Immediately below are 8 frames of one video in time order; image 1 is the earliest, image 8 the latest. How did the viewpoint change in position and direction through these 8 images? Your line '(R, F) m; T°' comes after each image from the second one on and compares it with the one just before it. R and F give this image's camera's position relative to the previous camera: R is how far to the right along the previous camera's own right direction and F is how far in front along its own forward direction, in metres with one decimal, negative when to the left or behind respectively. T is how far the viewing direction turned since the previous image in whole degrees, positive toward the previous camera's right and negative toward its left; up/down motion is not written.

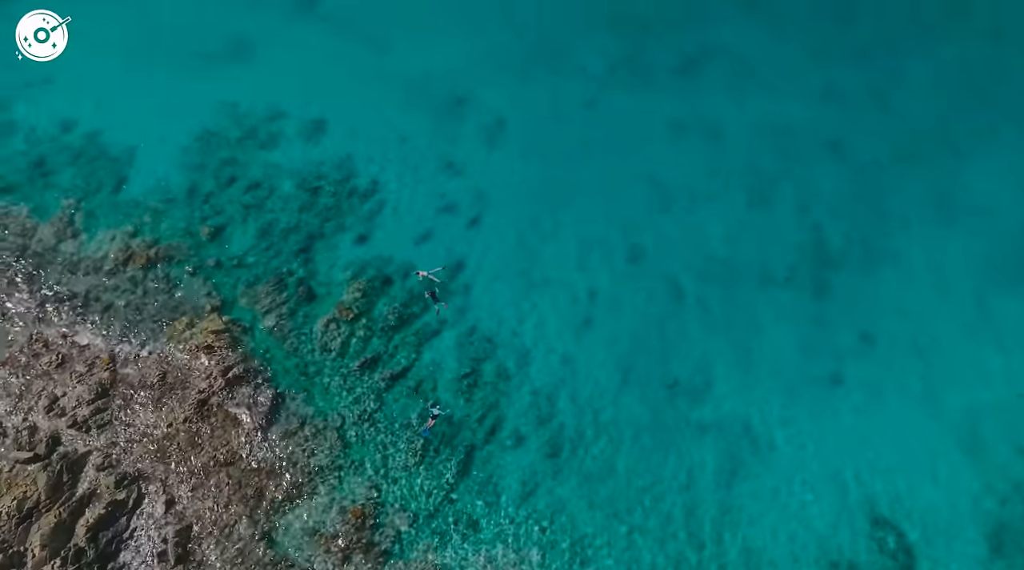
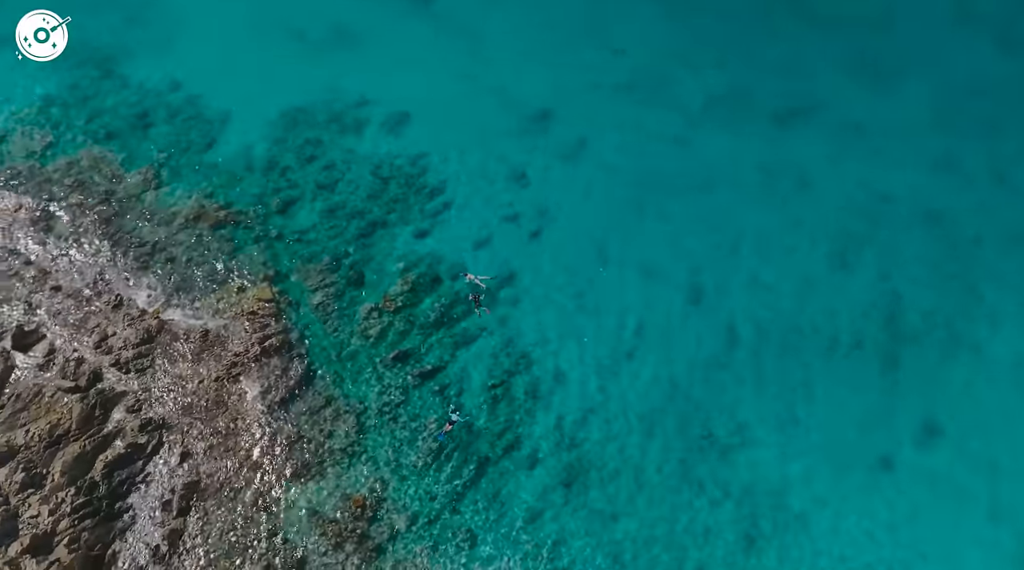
(+1.6, 0.0) m; -7°
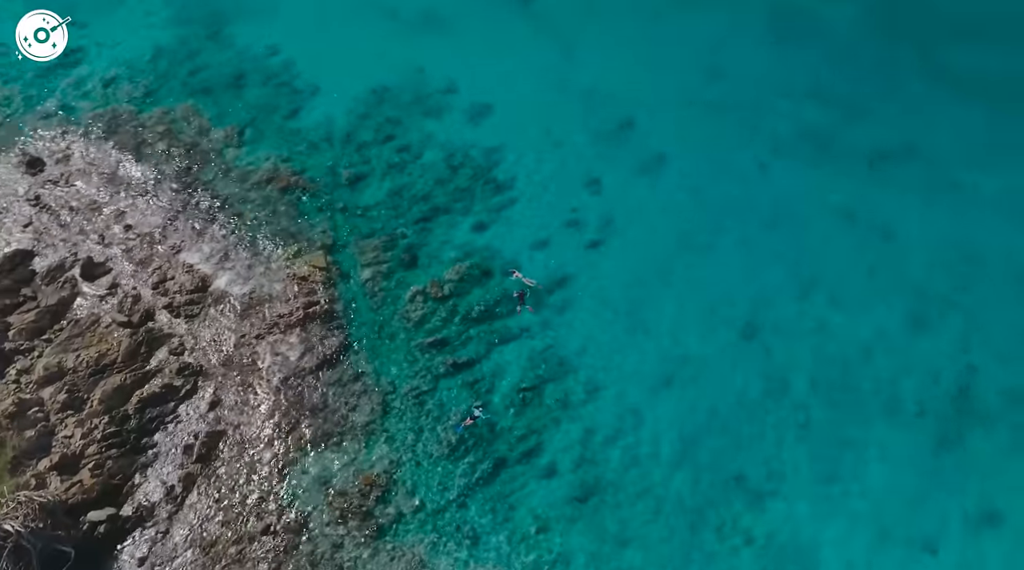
(+1.6, -0.2) m; -7°
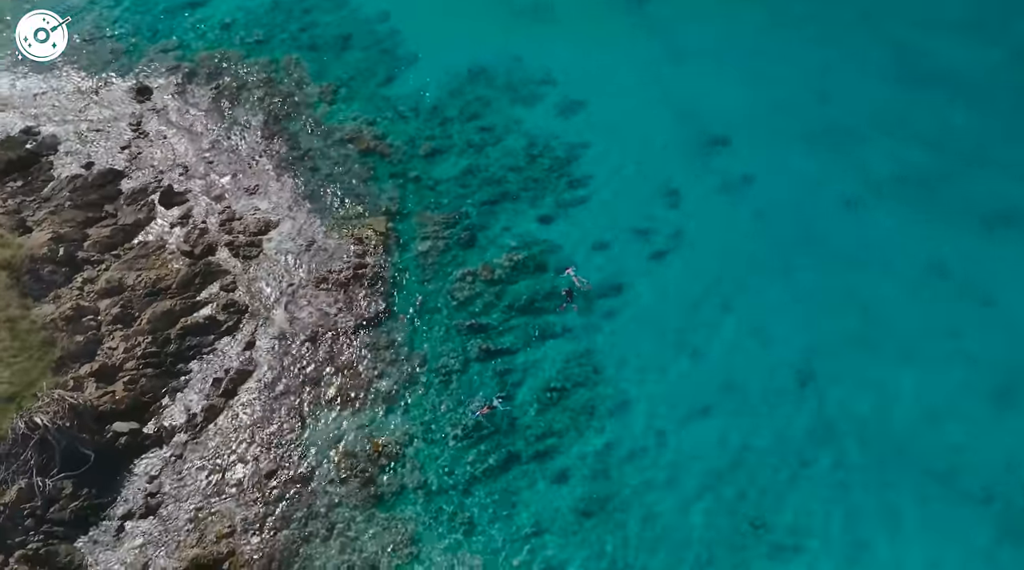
(+2.2, 0.0) m; -8°
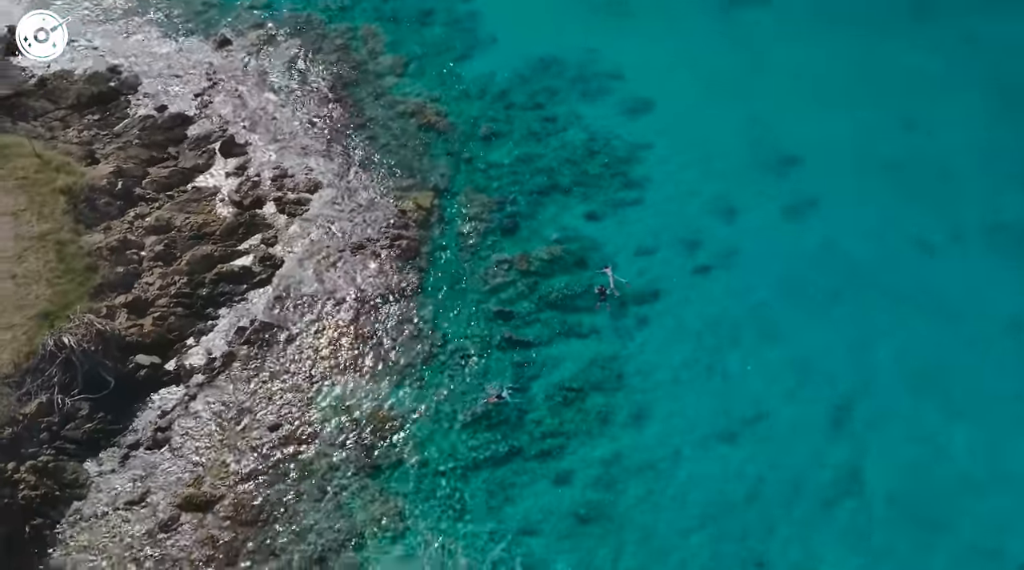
(+1.8, +0.1) m; -7°
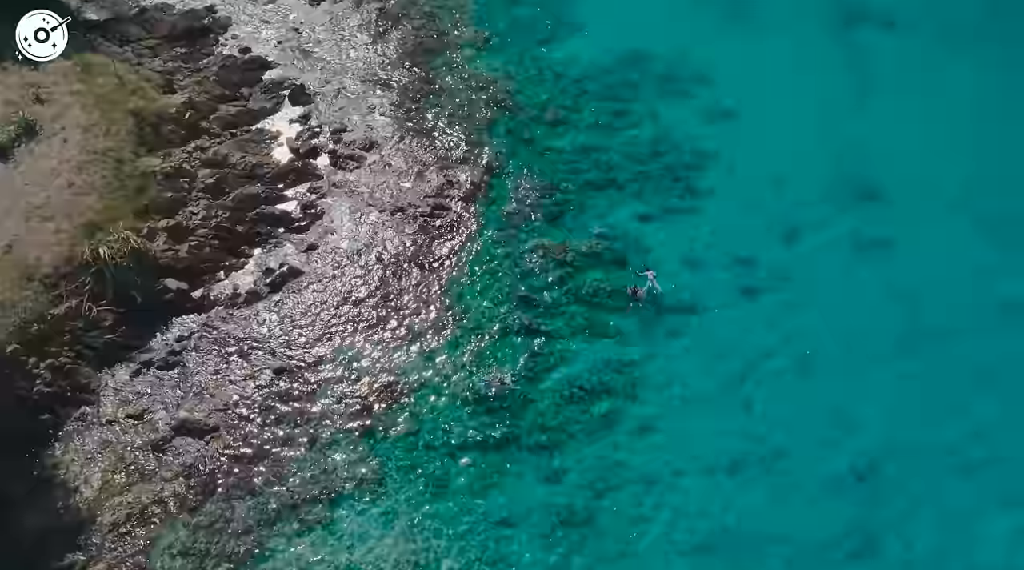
(+2.2, +0.3) m; -8°
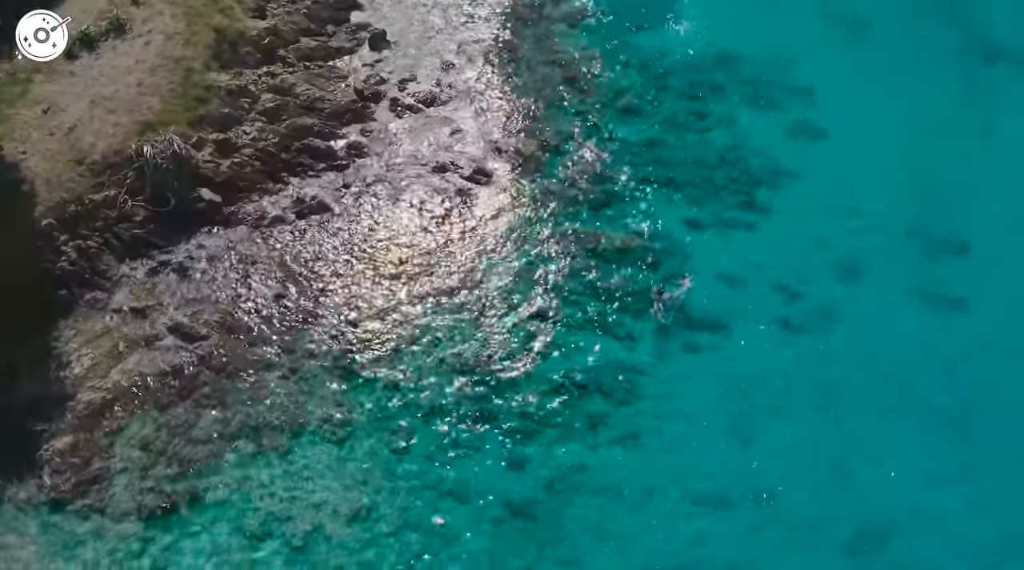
(+3.3, +0.7) m; -10°
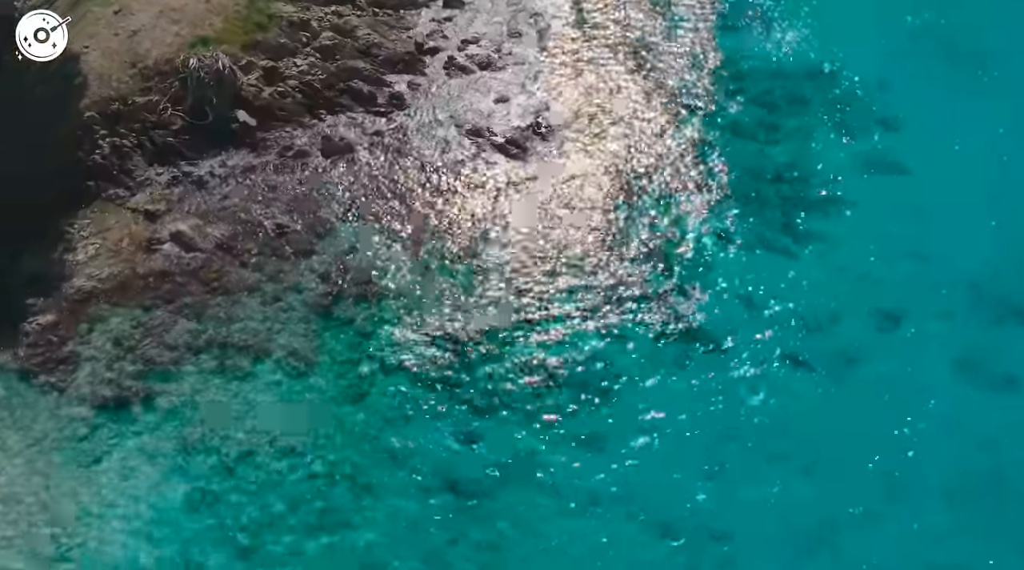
(+3.2, +1.0) m; -9°
